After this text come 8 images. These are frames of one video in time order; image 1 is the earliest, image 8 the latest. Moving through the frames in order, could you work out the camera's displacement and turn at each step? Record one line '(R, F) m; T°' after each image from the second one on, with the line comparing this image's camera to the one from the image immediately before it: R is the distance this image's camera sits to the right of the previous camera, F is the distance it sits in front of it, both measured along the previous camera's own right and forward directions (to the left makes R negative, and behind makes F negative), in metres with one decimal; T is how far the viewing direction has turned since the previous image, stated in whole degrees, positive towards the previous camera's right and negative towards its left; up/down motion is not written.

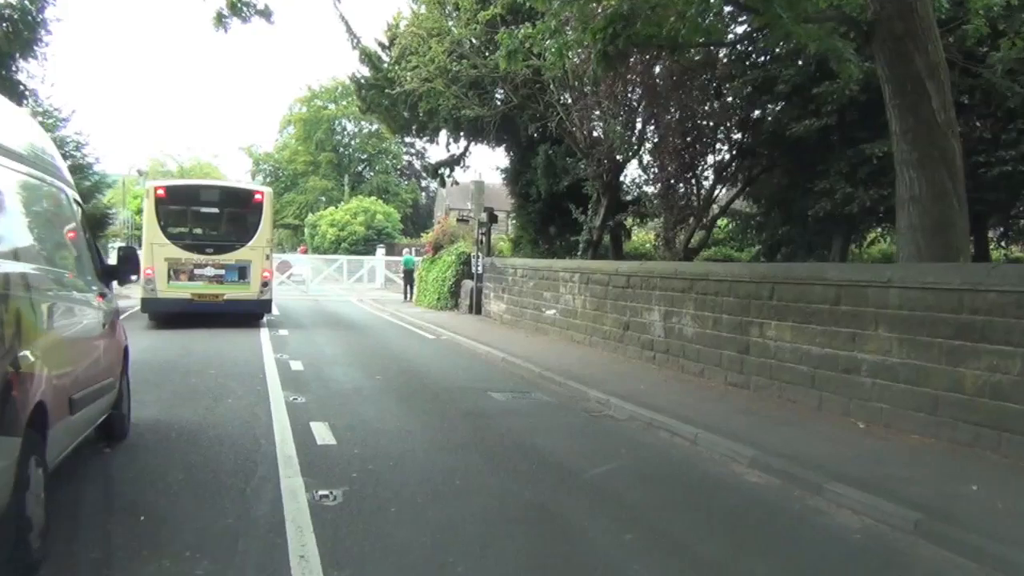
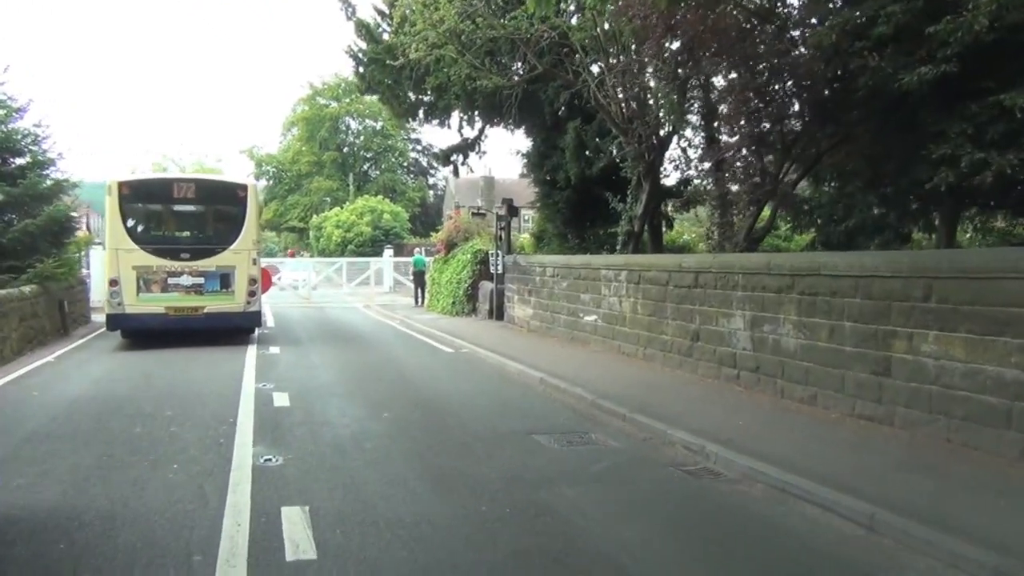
(-0.4, +3.2) m; -1°
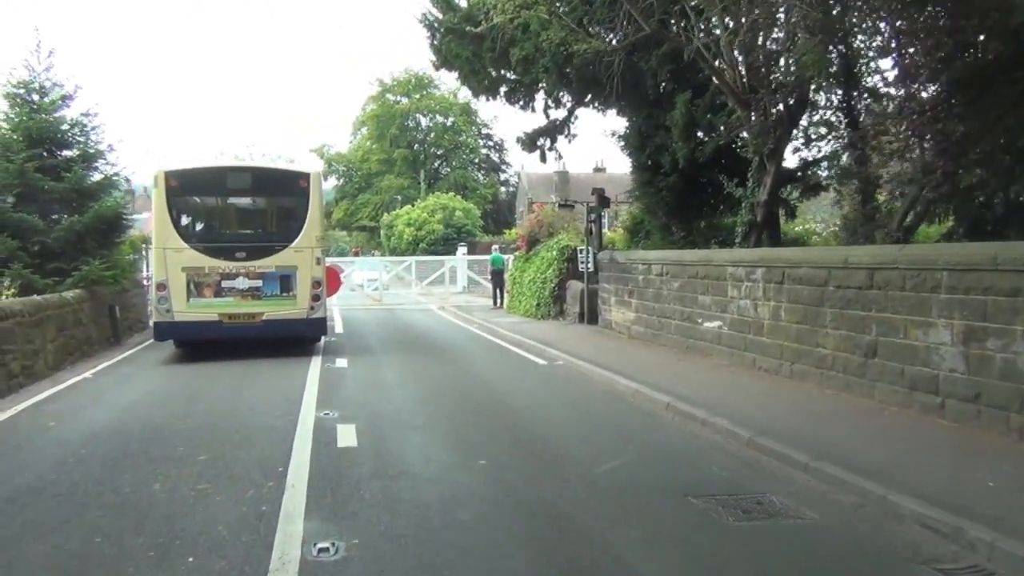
(-0.5, +2.6) m; -4°
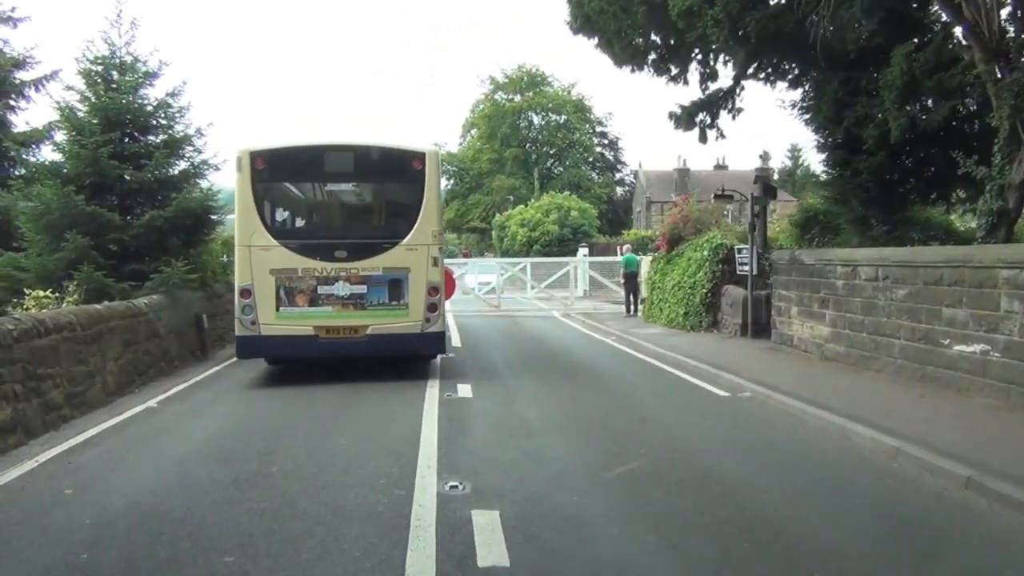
(-0.8, +3.3) m; -6°
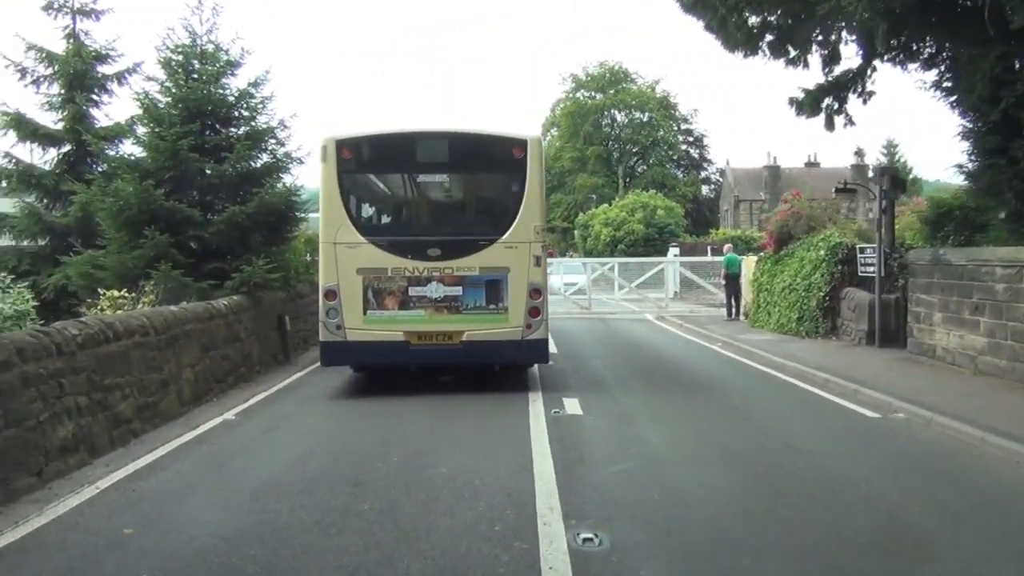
(-0.4, +1.3) m; -5°
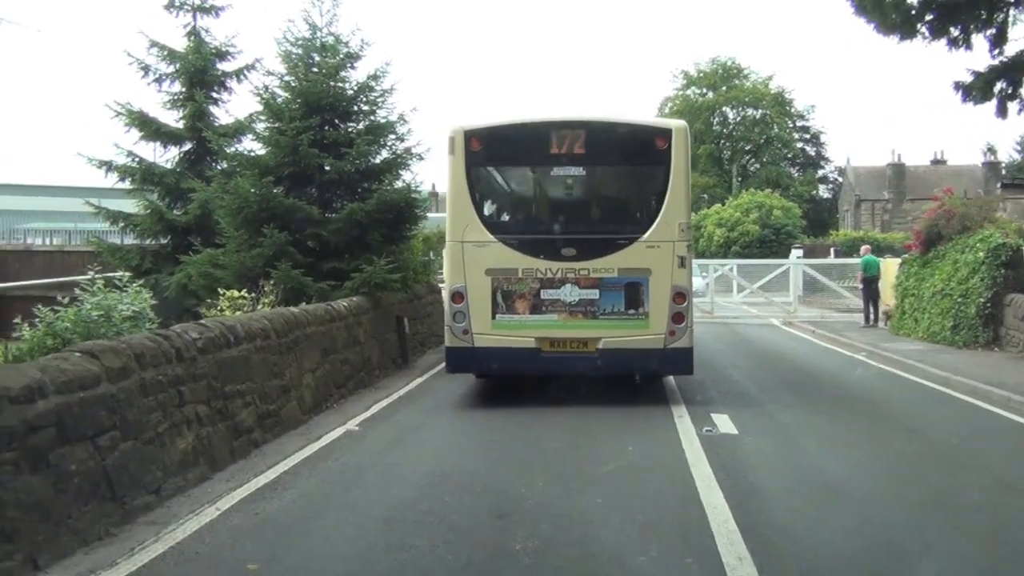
(-0.4, +0.9) m; -6°
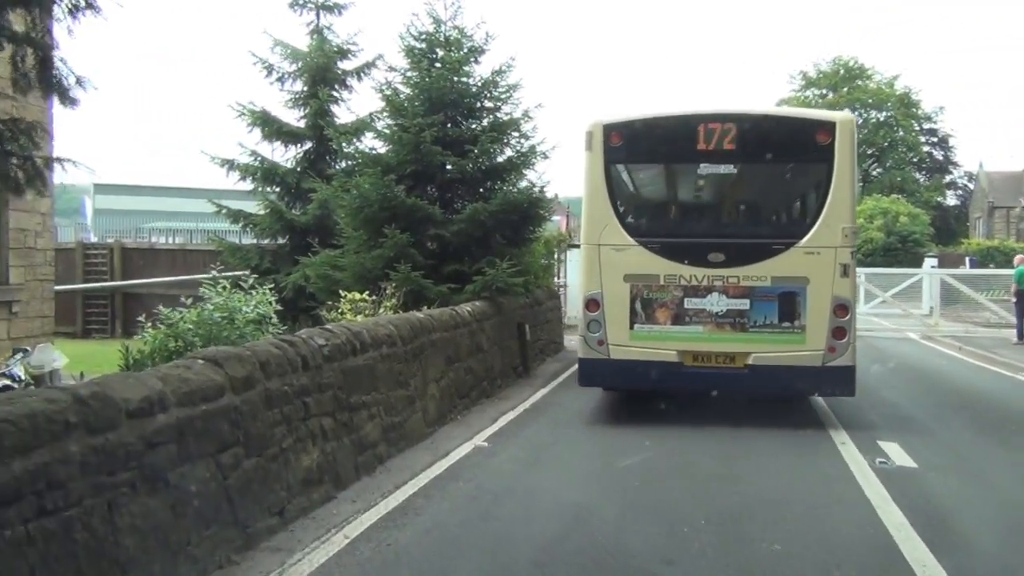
(-0.4, +0.8) m; -6°
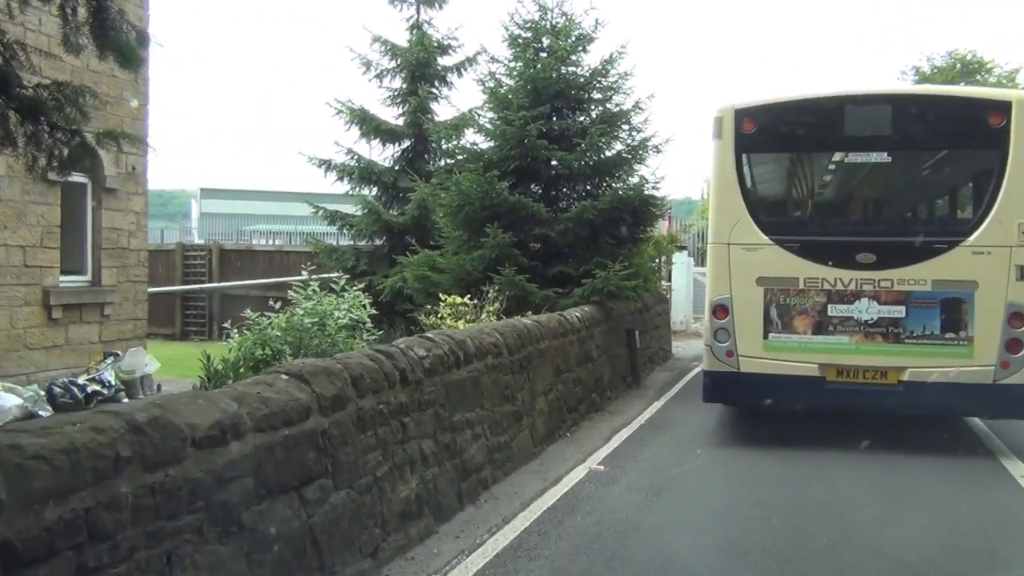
(-0.2, +0.9) m; -6°
